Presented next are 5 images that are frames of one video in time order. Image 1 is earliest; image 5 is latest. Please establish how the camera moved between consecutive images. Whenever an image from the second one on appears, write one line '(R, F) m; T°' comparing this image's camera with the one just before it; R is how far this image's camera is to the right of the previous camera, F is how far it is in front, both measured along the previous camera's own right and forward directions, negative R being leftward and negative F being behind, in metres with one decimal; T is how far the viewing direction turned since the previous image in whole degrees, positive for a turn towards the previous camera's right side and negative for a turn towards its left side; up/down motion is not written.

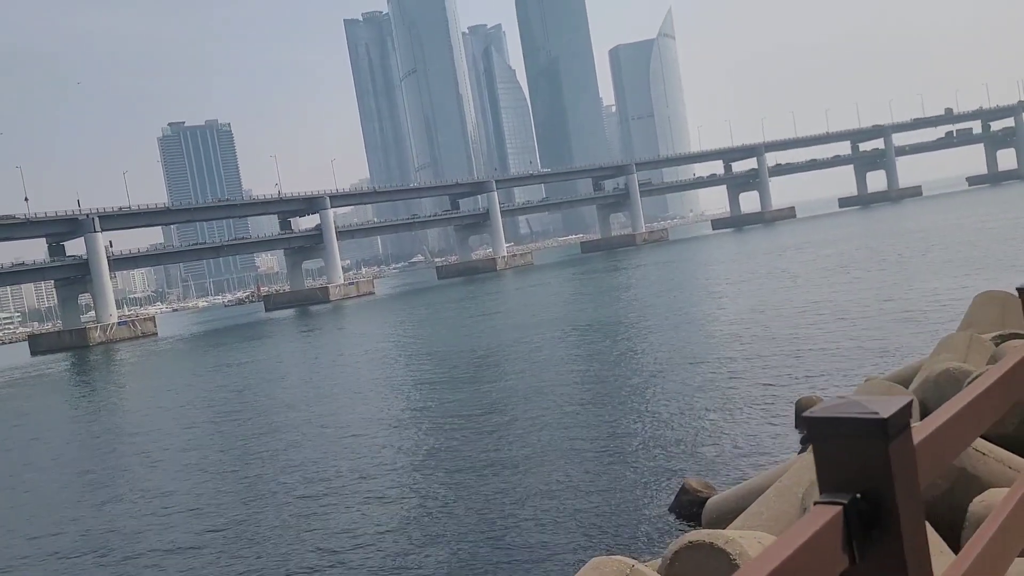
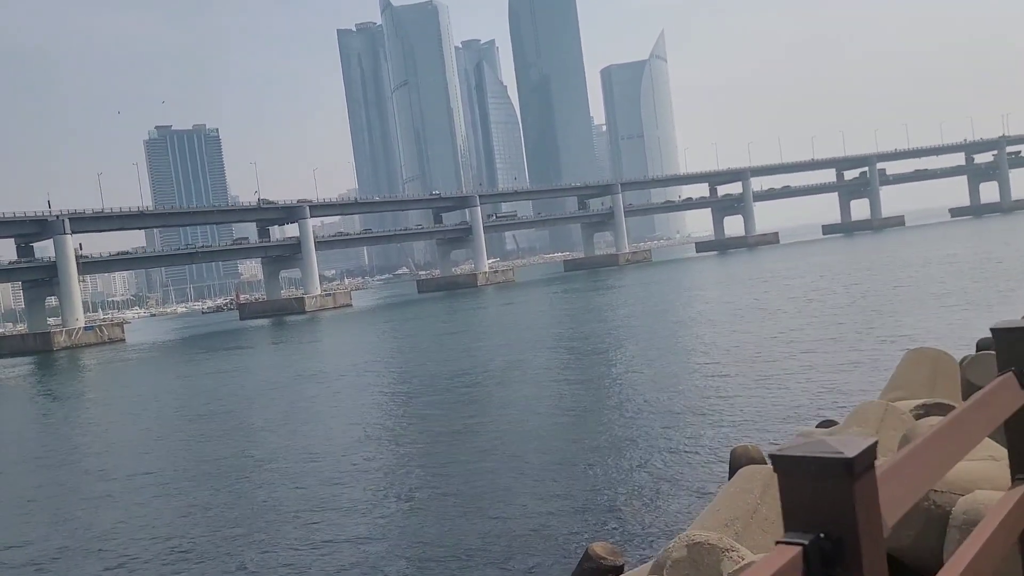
(+0.7, +0.7) m; +1°
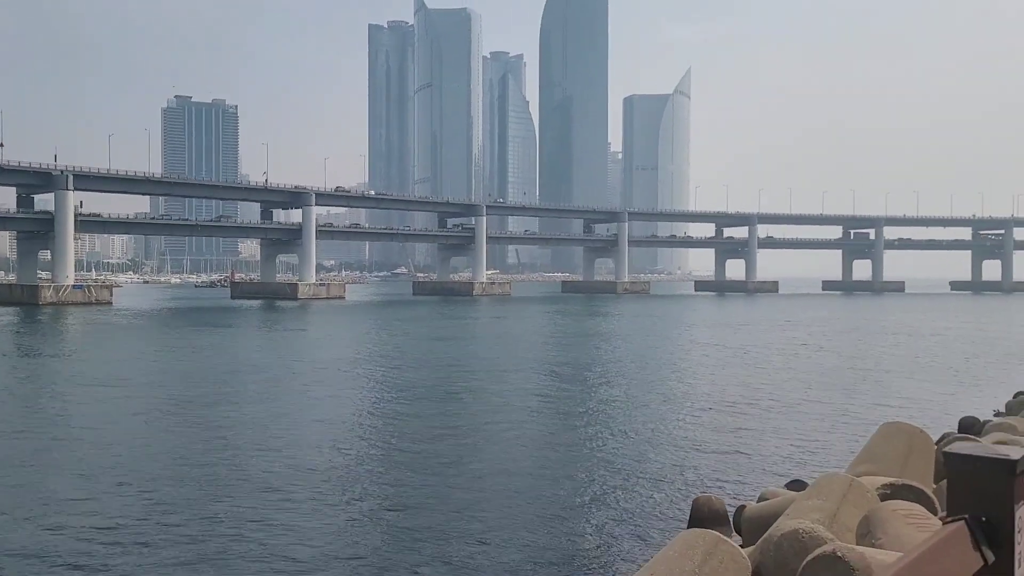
(+0.2, +0.2) m; 0°
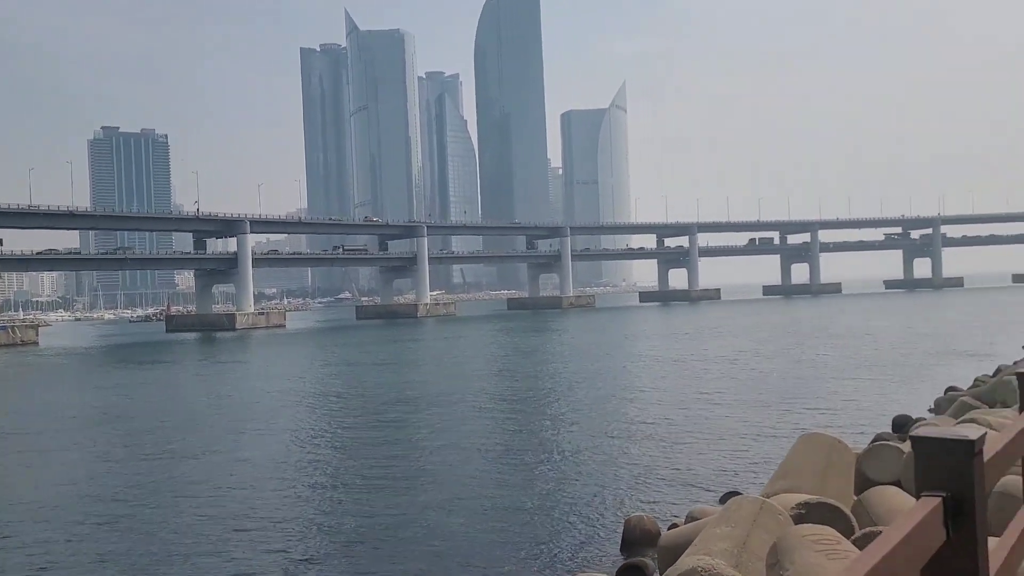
(+0.4, +0.4) m; +4°
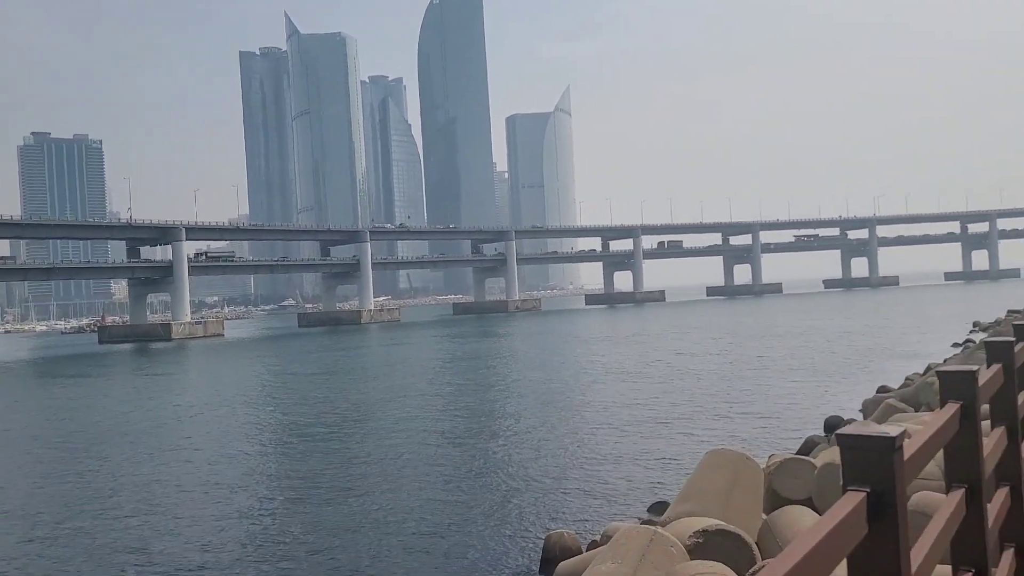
(+0.3, +0.3) m; +4°
